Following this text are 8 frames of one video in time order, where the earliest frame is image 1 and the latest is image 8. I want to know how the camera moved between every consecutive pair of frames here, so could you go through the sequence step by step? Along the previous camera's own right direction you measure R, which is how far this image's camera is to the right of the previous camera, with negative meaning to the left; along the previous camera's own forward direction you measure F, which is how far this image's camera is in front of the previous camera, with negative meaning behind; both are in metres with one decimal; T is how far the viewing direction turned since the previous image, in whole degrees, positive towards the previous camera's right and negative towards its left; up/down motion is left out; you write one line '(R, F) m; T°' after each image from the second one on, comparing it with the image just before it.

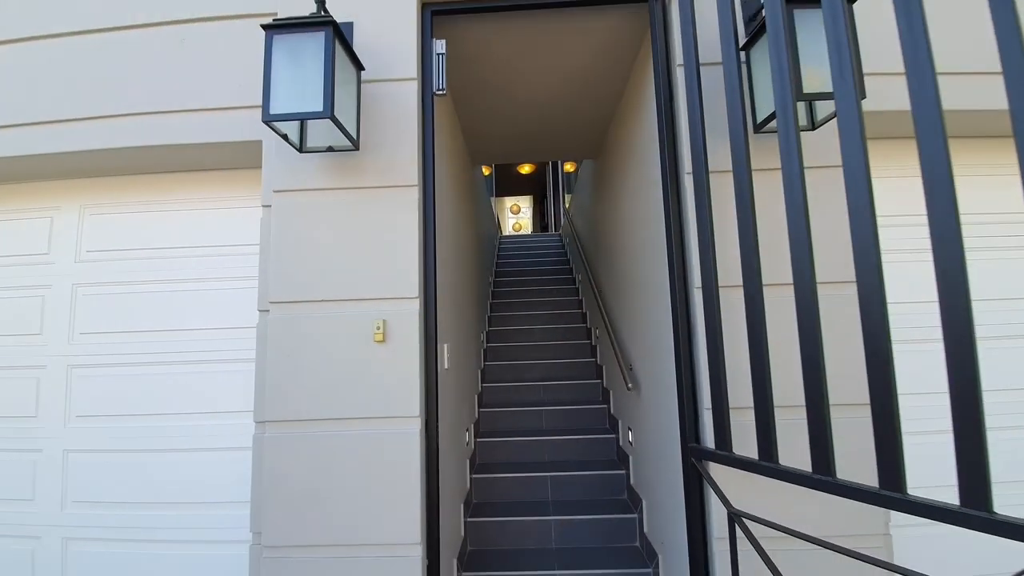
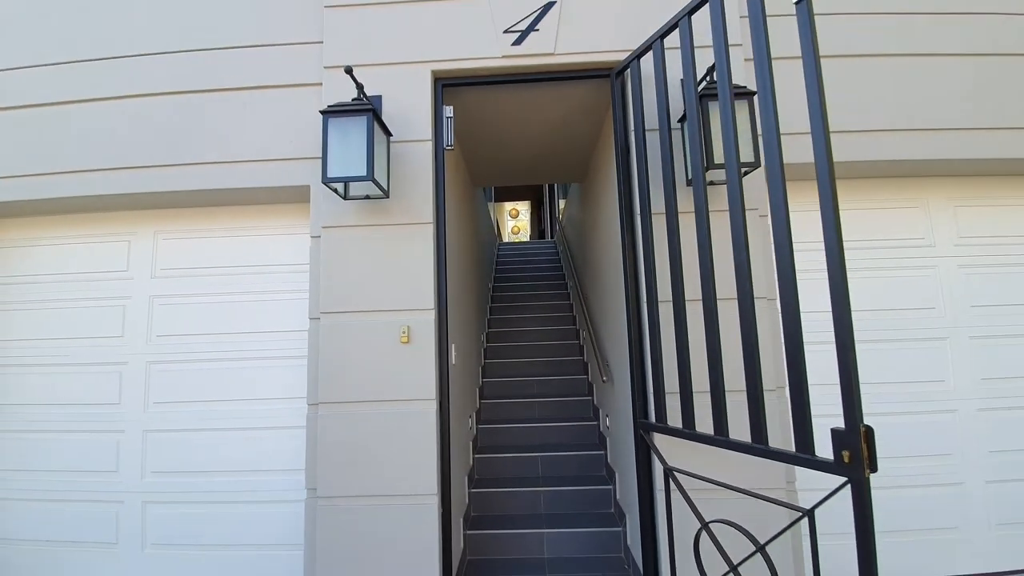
(+0.1, -0.5) m; 0°
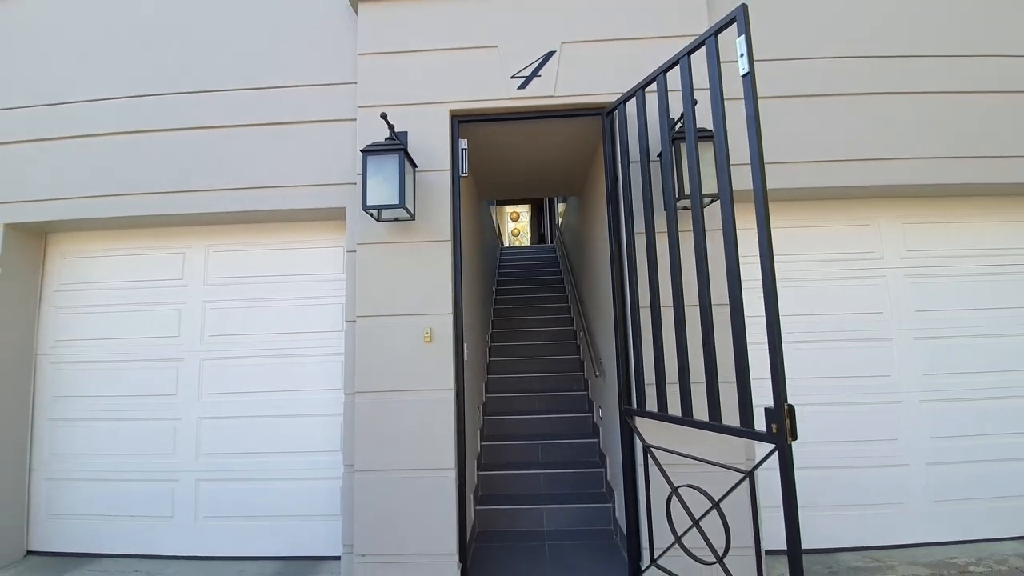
(-0.1, -0.4) m; 0°
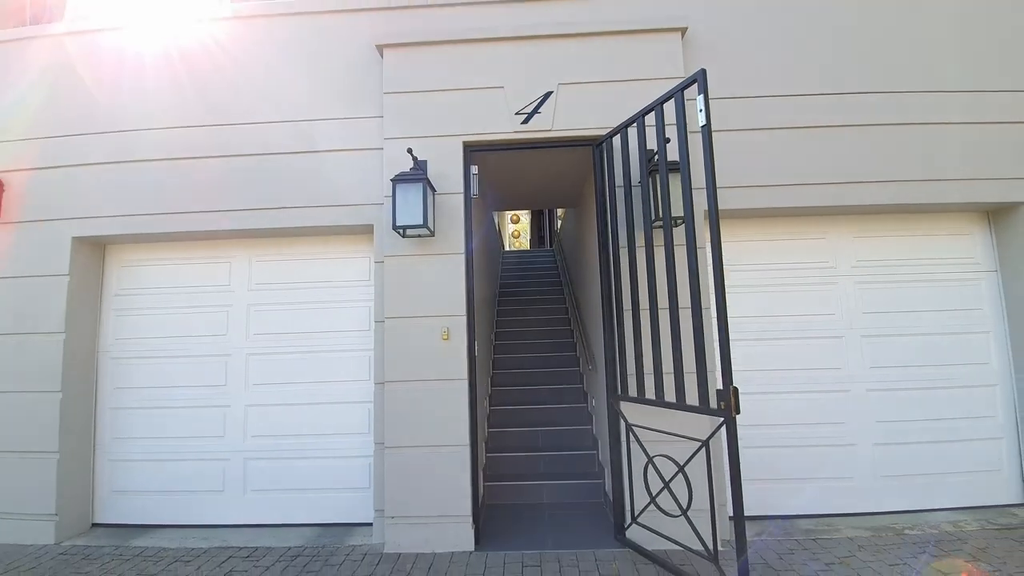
(-0.1, -0.5) m; 0°
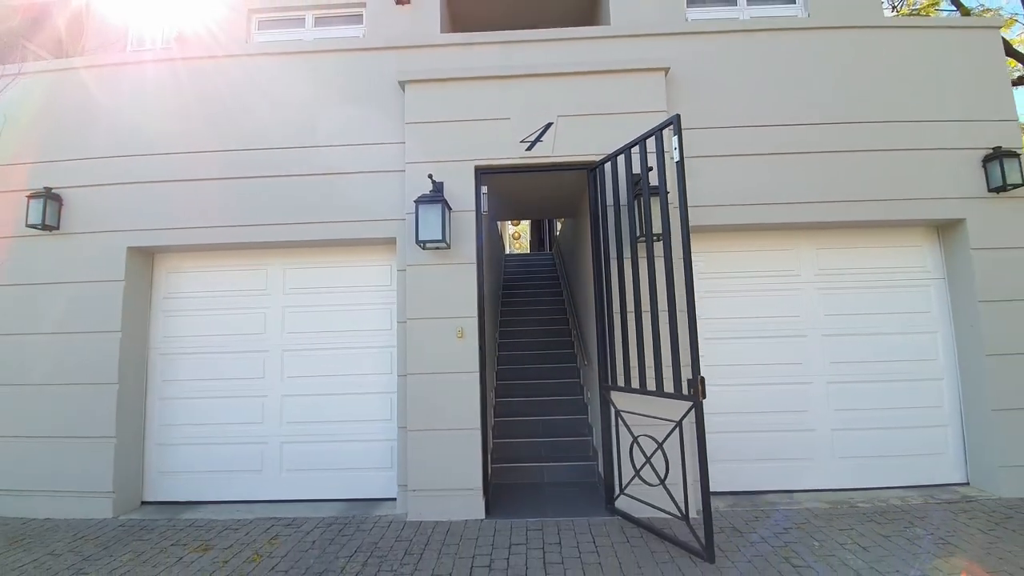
(-0.1, -0.5) m; 0°
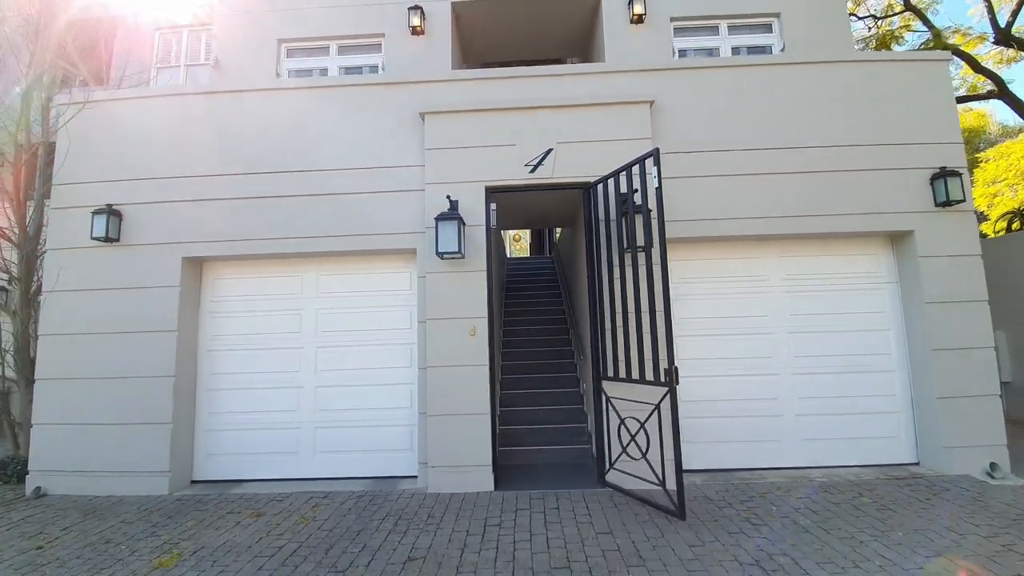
(-0.1, -0.6) m; 0°
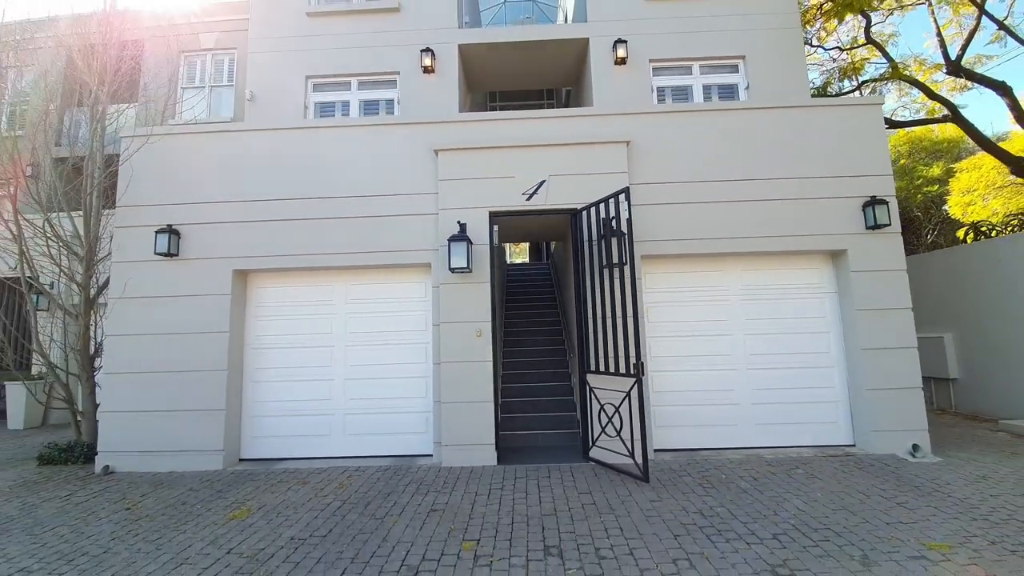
(0.0, -0.9) m; 0°
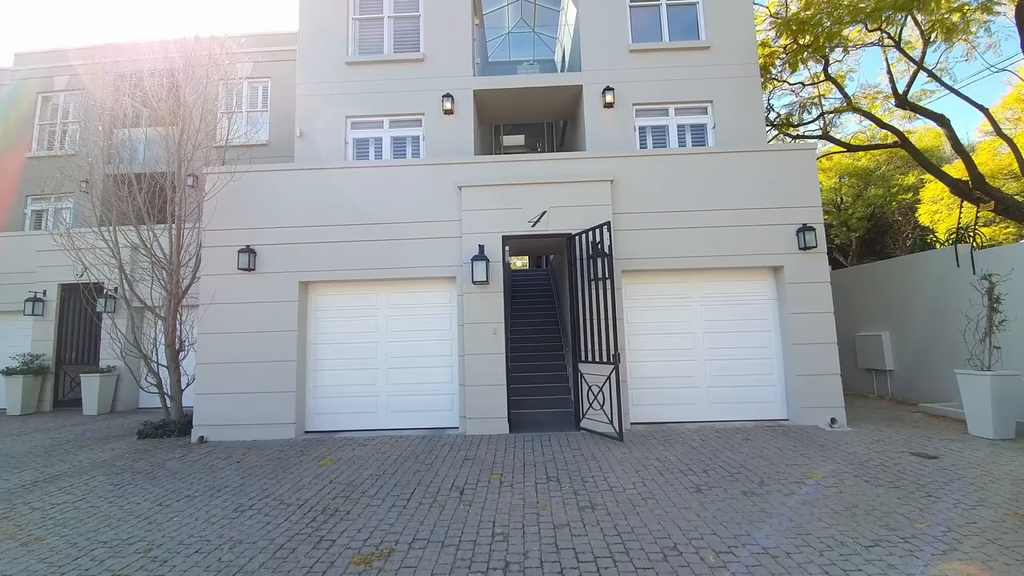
(-0.4, -1.5) m; 0°
